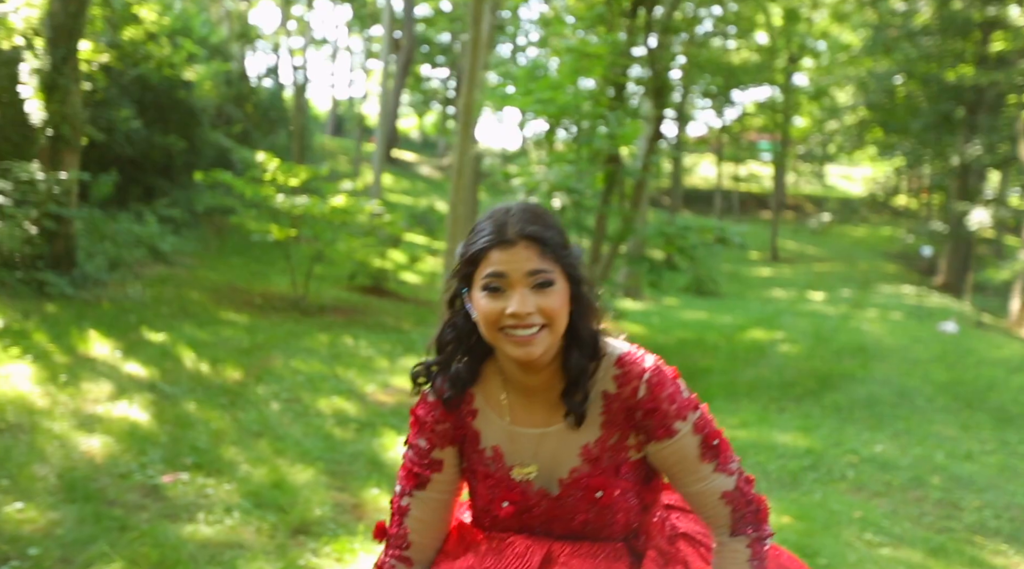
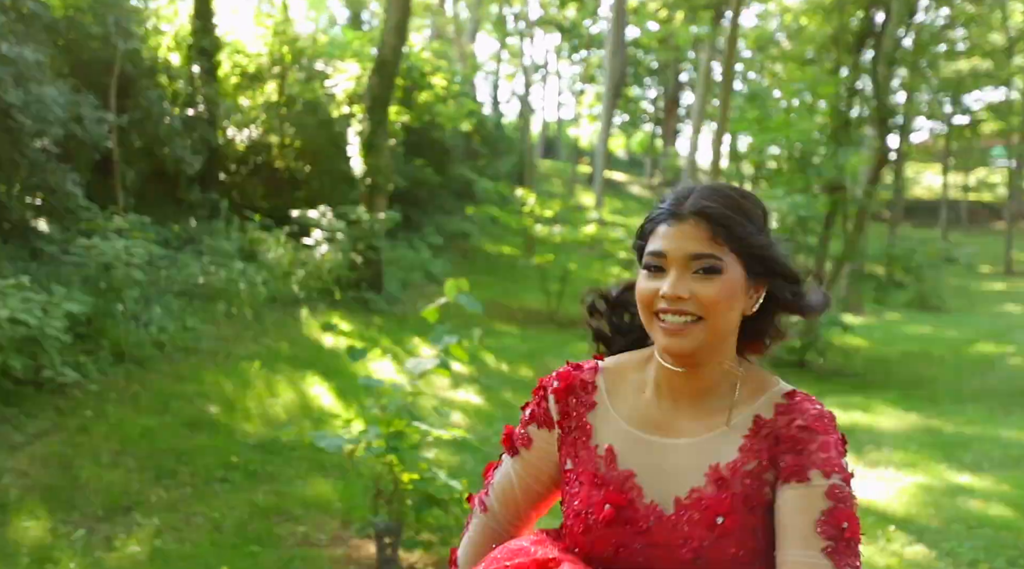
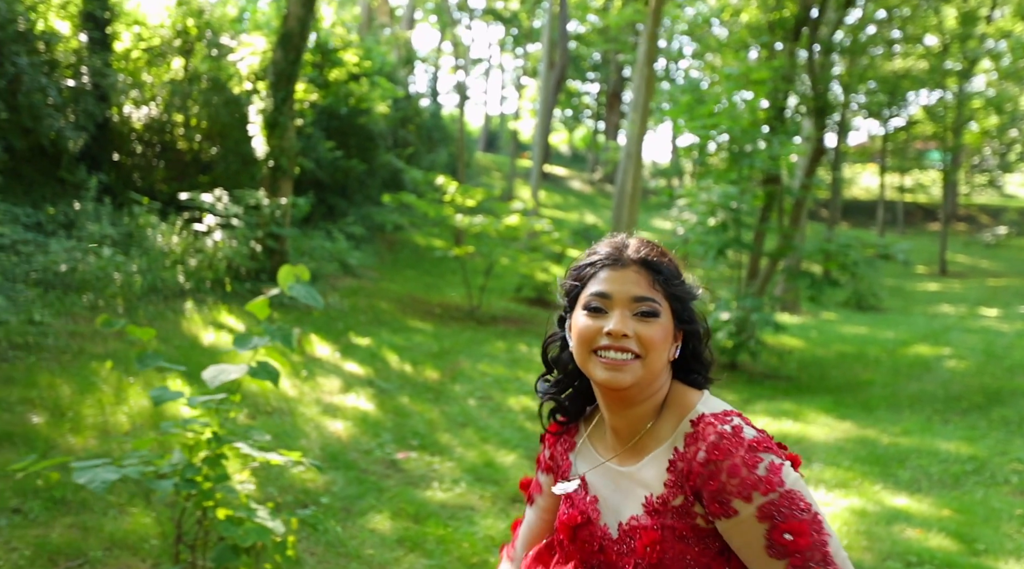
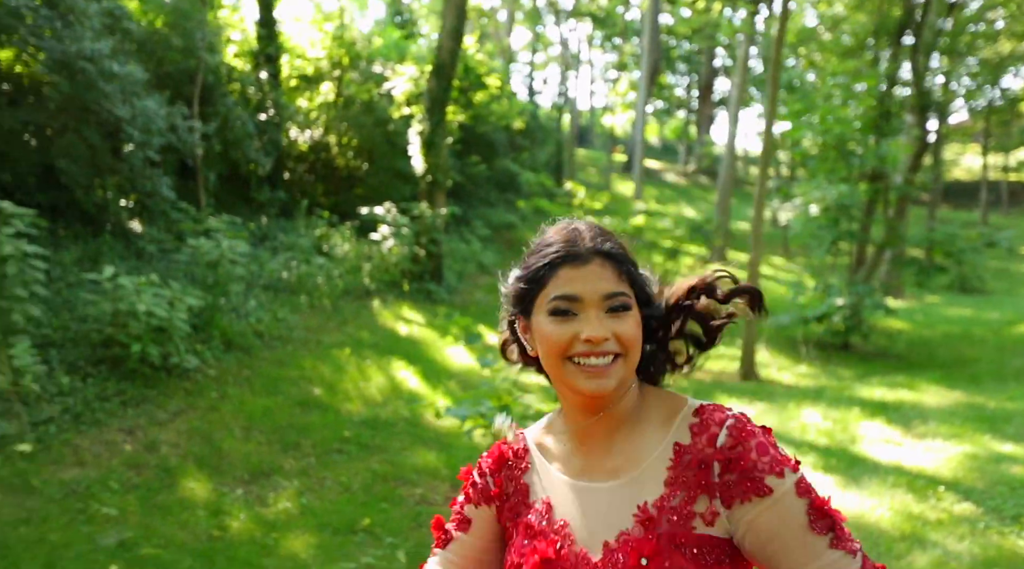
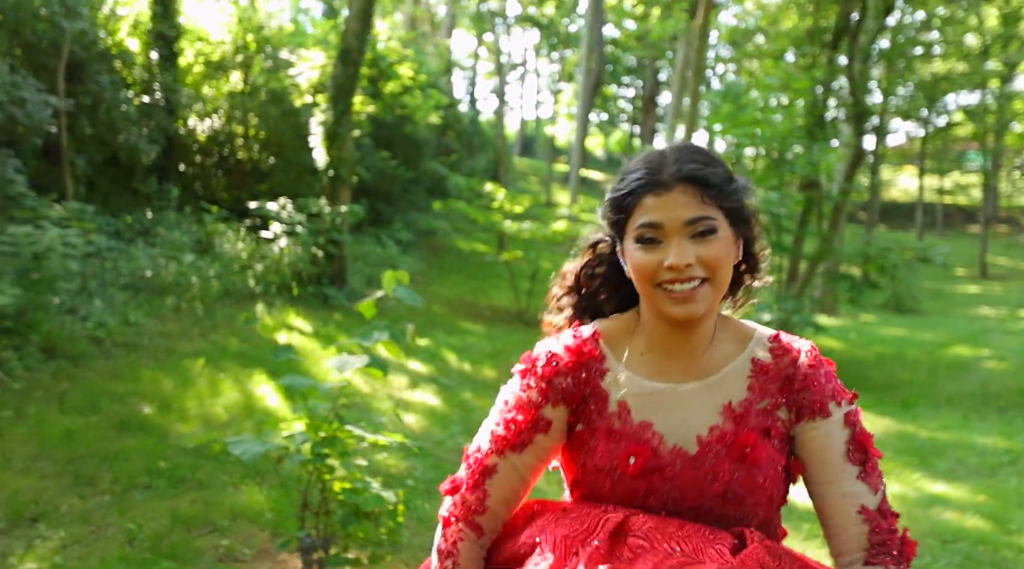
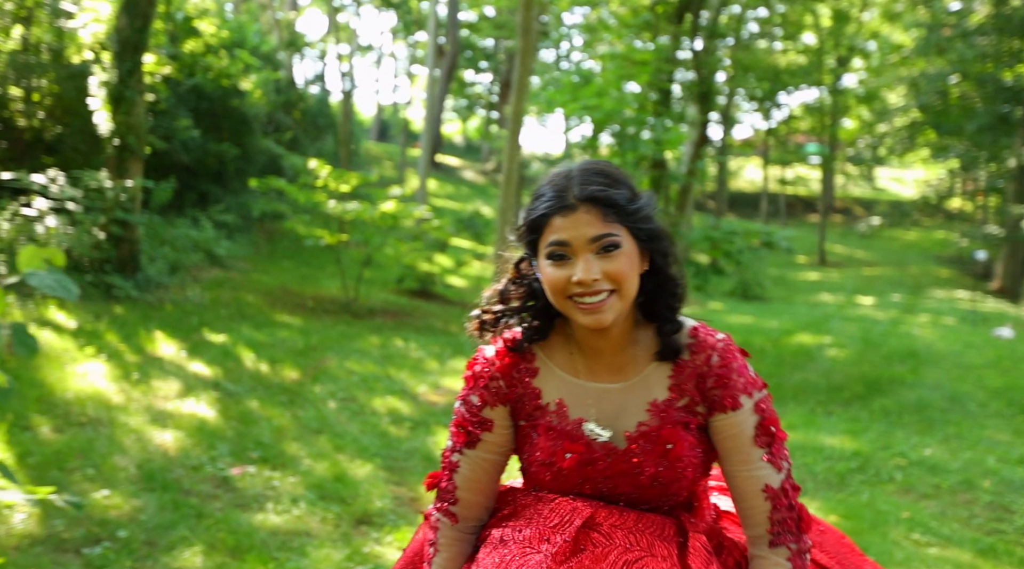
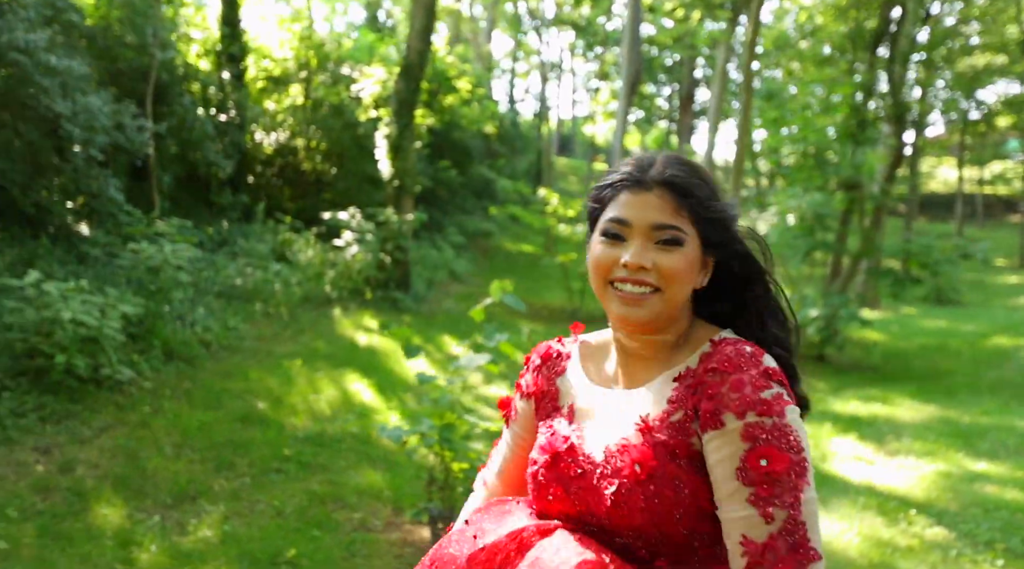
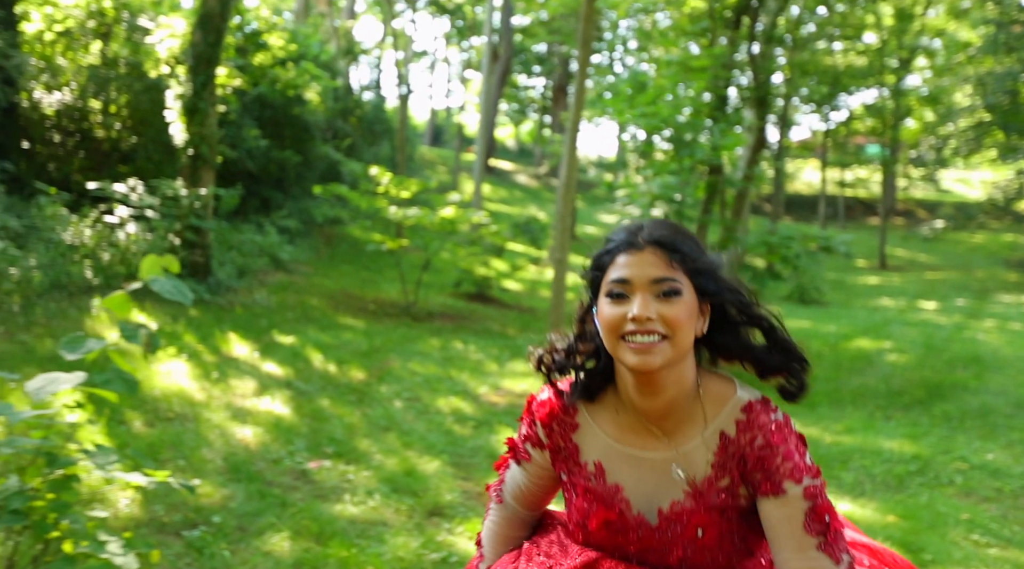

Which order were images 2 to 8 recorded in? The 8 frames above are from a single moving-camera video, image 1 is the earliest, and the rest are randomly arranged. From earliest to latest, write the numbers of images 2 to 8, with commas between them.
6, 8, 3, 5, 2, 7, 4
